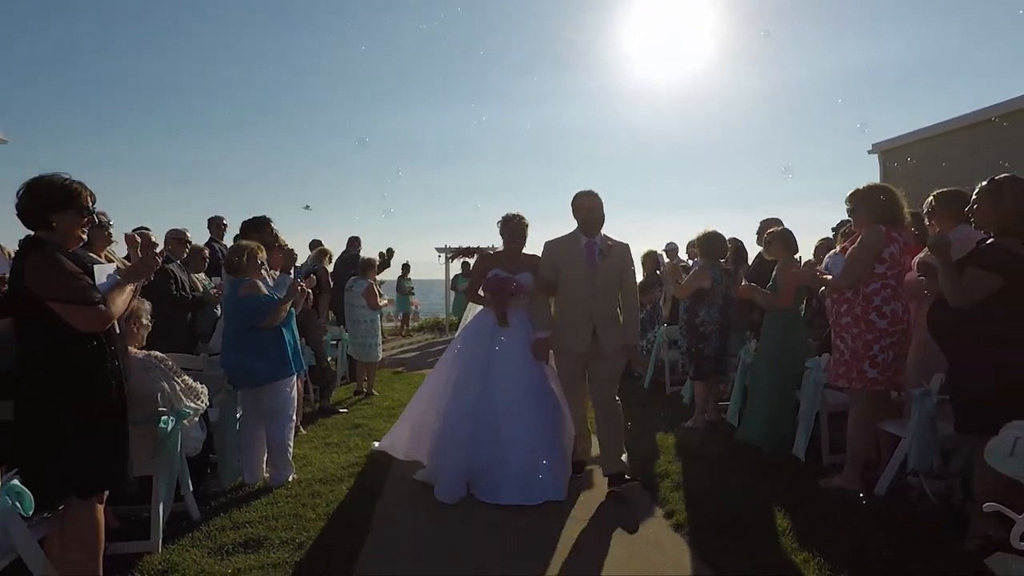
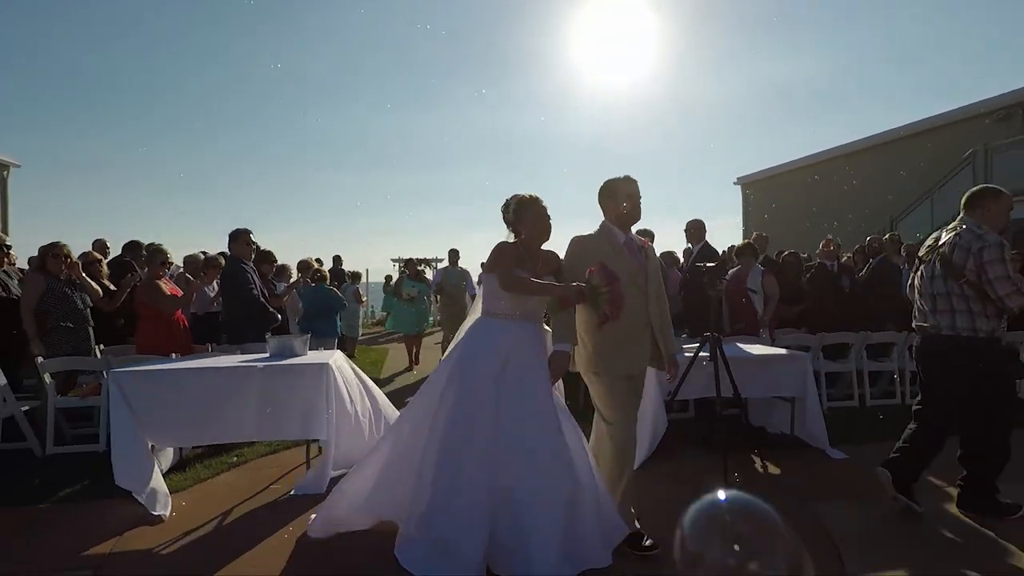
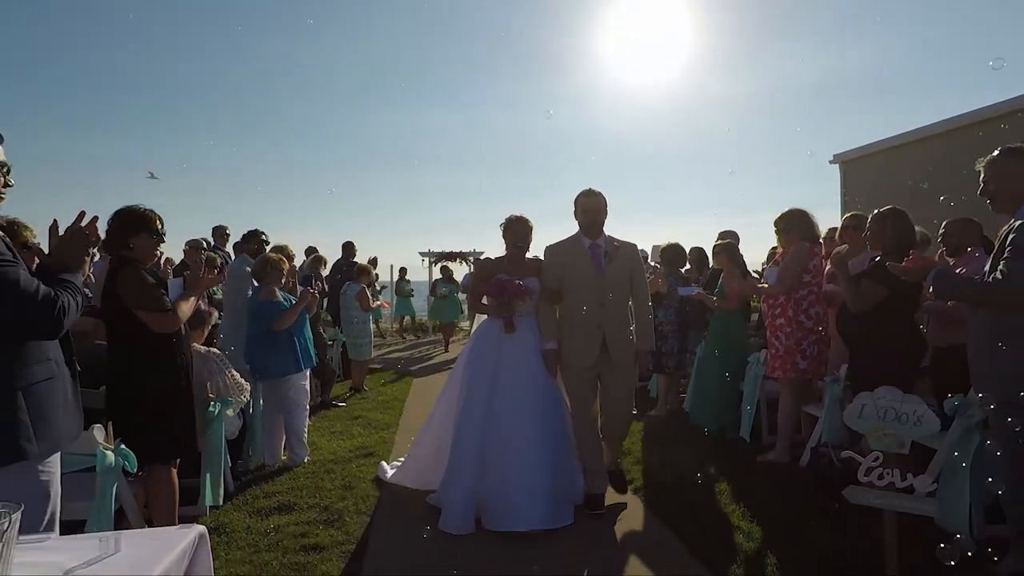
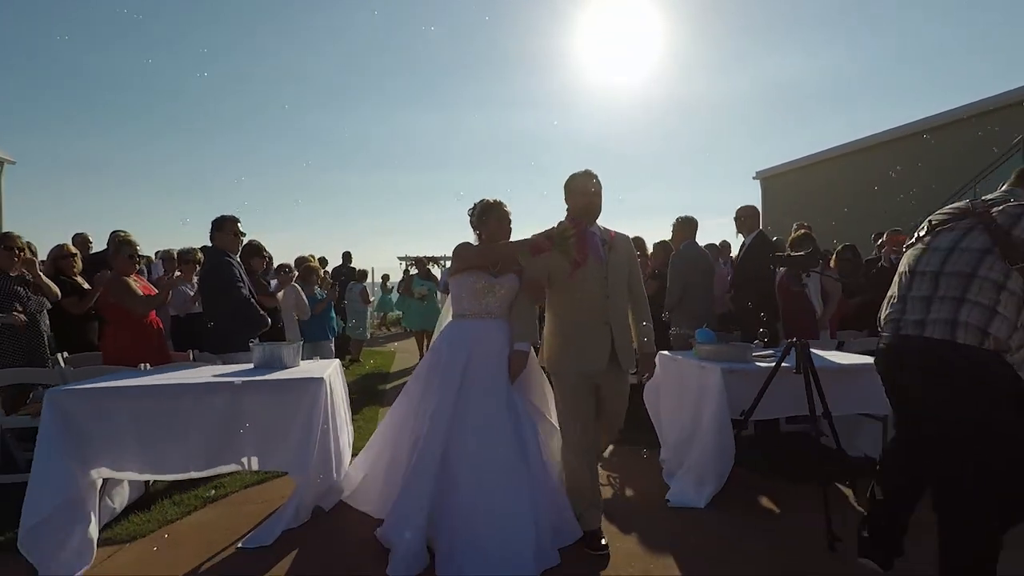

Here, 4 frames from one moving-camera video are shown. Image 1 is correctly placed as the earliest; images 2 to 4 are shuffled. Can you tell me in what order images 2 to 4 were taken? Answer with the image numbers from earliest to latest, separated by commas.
3, 4, 2
